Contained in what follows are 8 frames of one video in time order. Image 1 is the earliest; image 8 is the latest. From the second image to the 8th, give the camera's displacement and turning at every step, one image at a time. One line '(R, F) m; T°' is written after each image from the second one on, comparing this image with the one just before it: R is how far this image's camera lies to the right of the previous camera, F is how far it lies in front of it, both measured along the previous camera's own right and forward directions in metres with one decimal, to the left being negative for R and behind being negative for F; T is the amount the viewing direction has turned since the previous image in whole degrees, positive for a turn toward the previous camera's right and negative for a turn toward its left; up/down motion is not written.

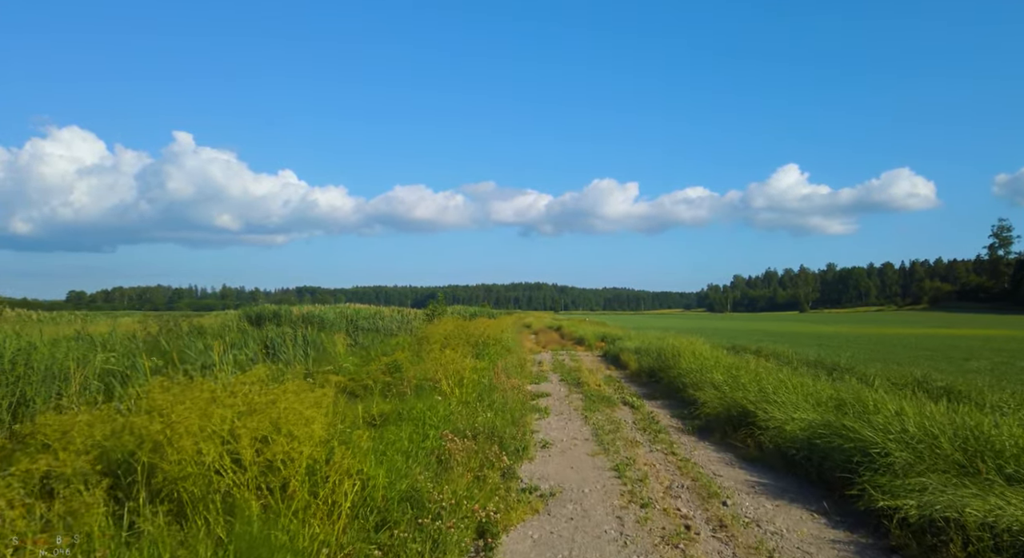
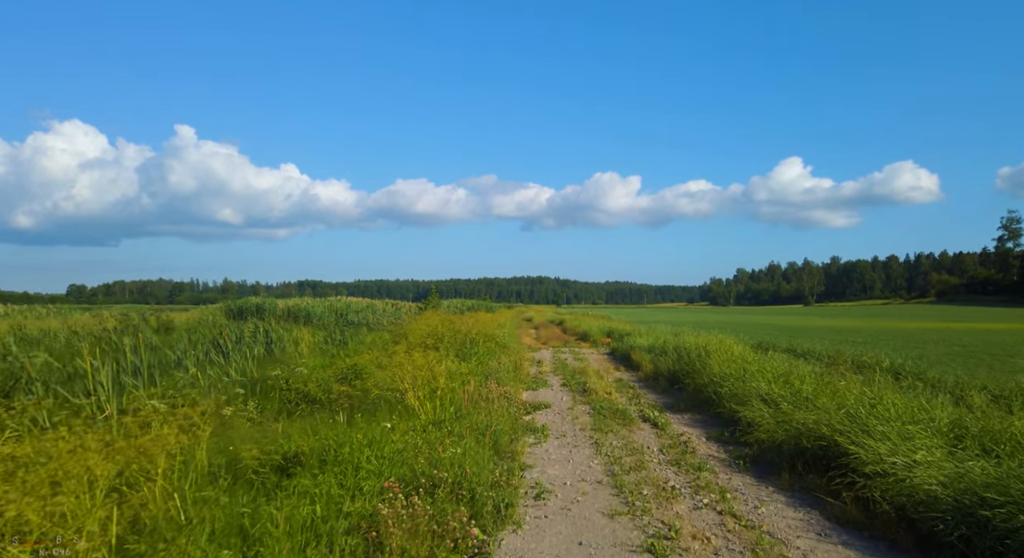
(+0.2, +2.9) m; 0°
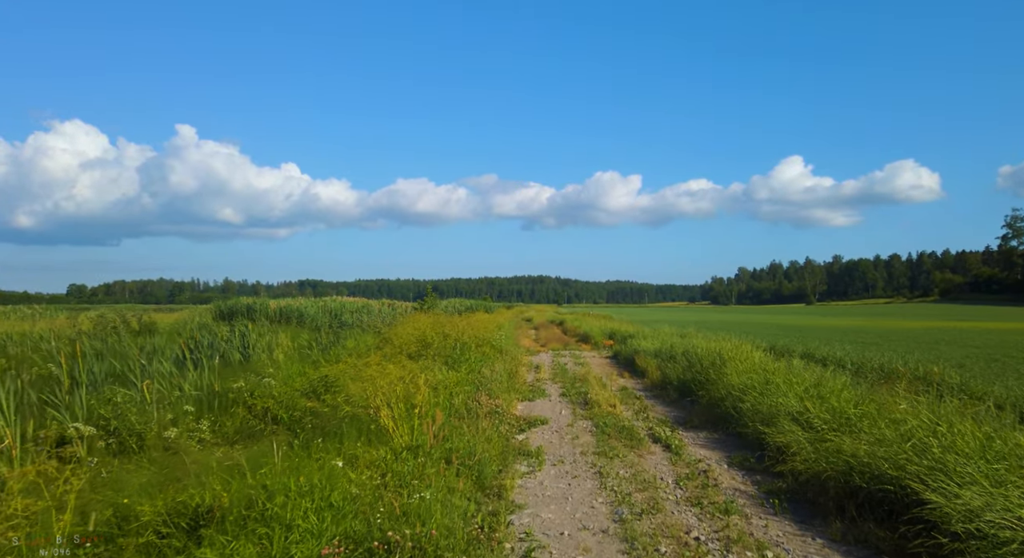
(+0.1, +1.4) m; 0°
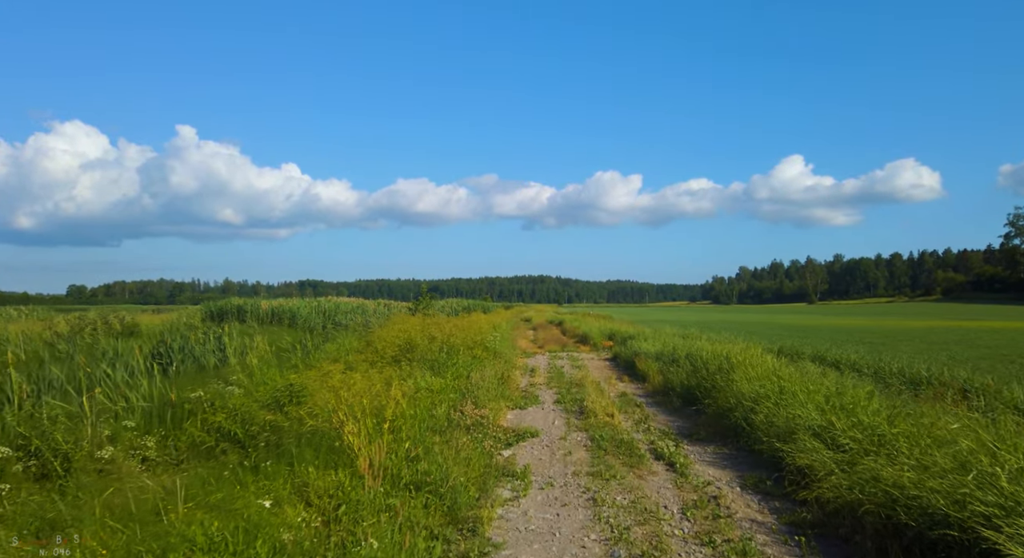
(+0.2, +1.0) m; 0°
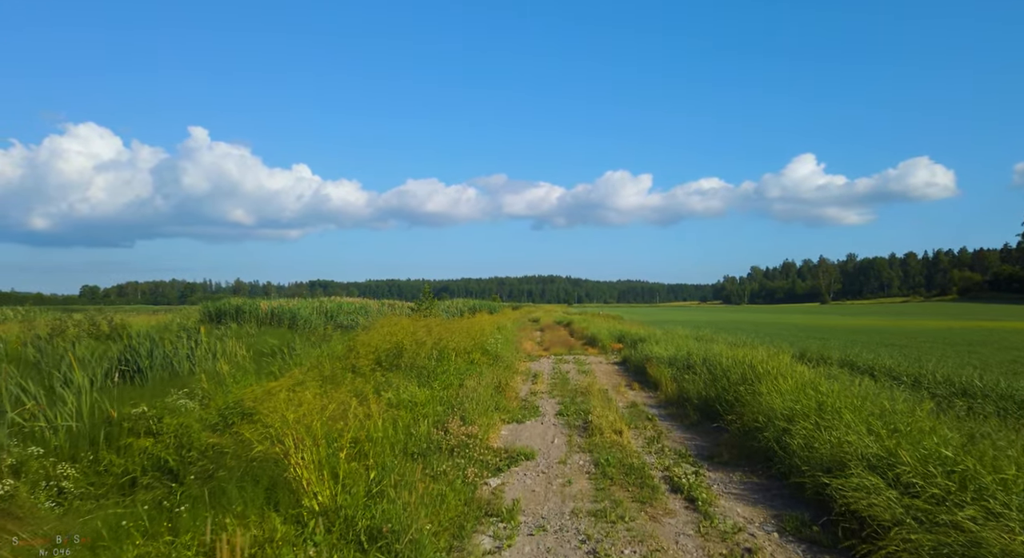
(+0.2, +1.4) m; -1°
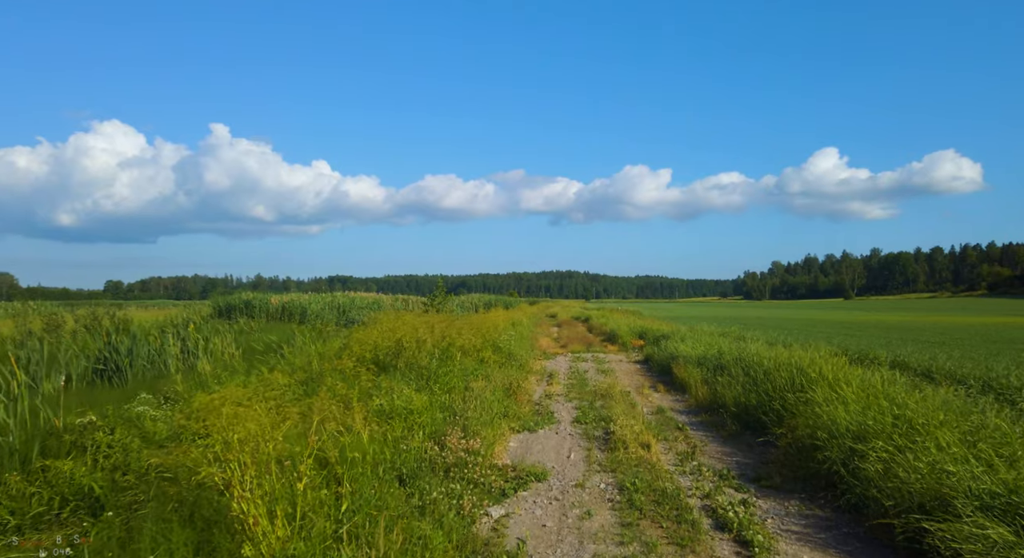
(+0.1, +1.3) m; -2°
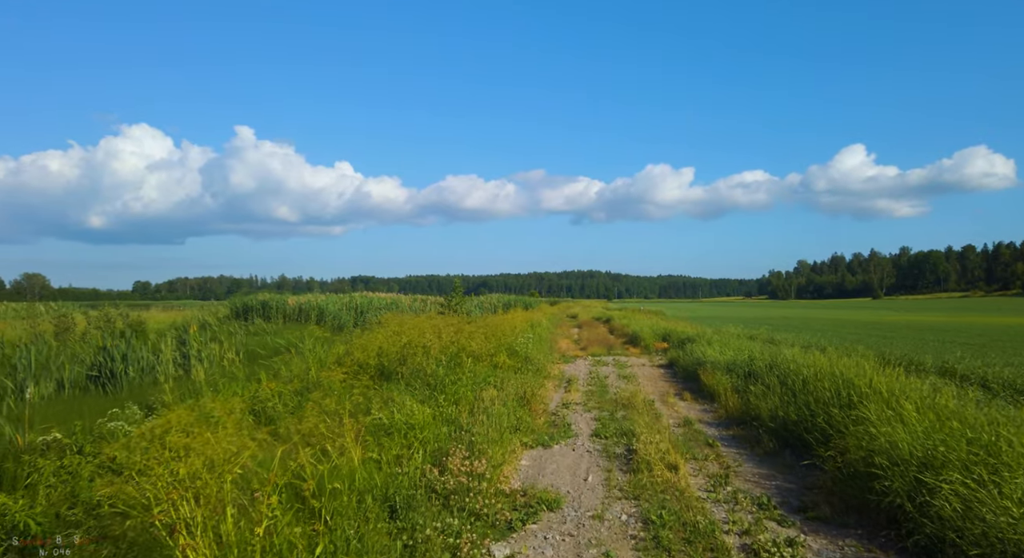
(+0.1, +0.8) m; -2°
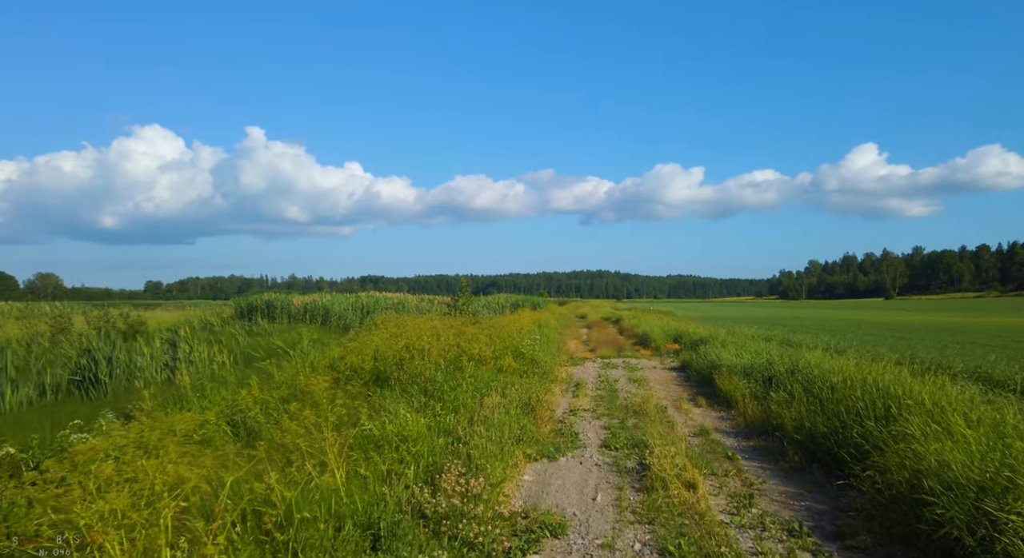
(+0.1, +0.7) m; -1°
